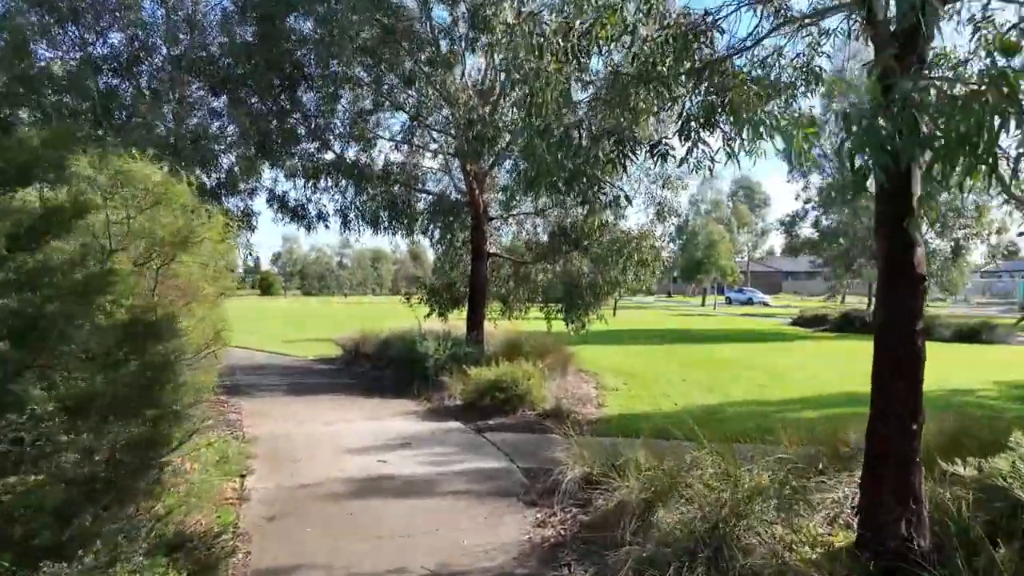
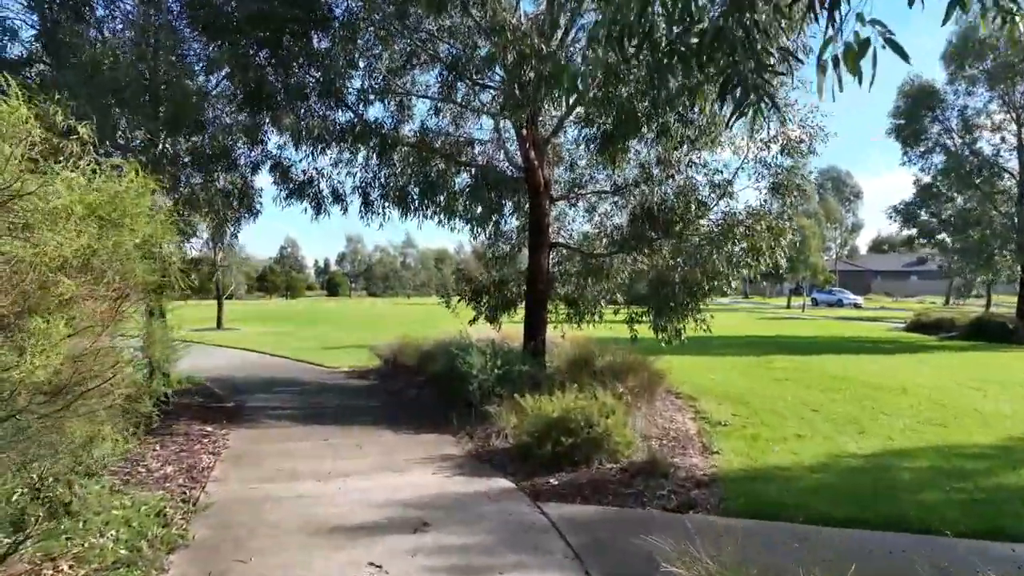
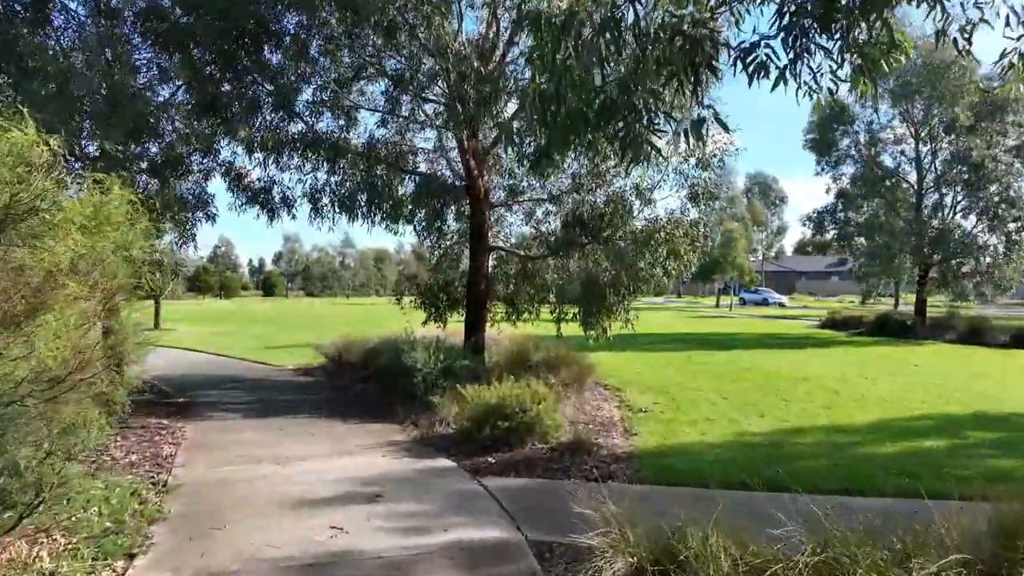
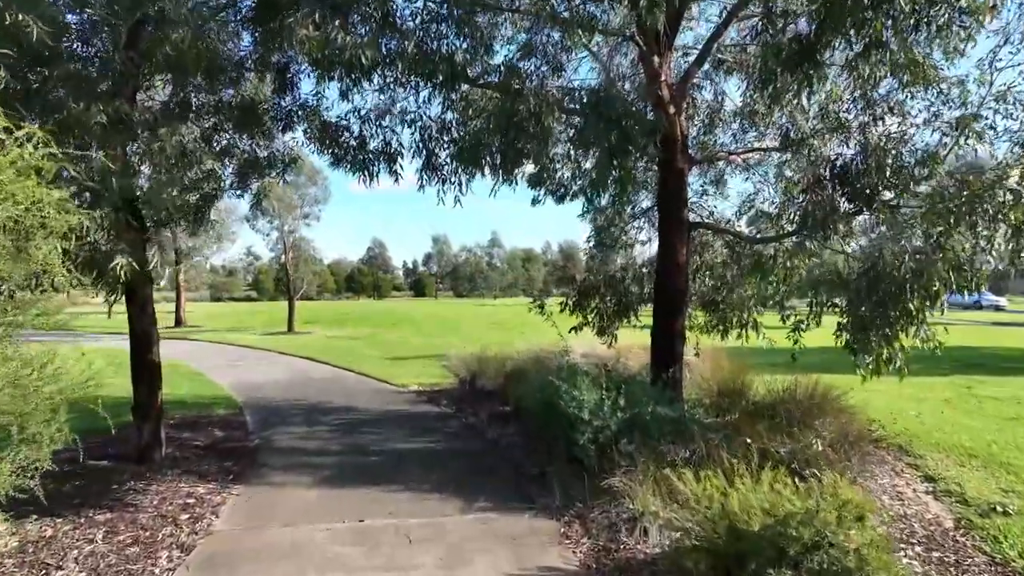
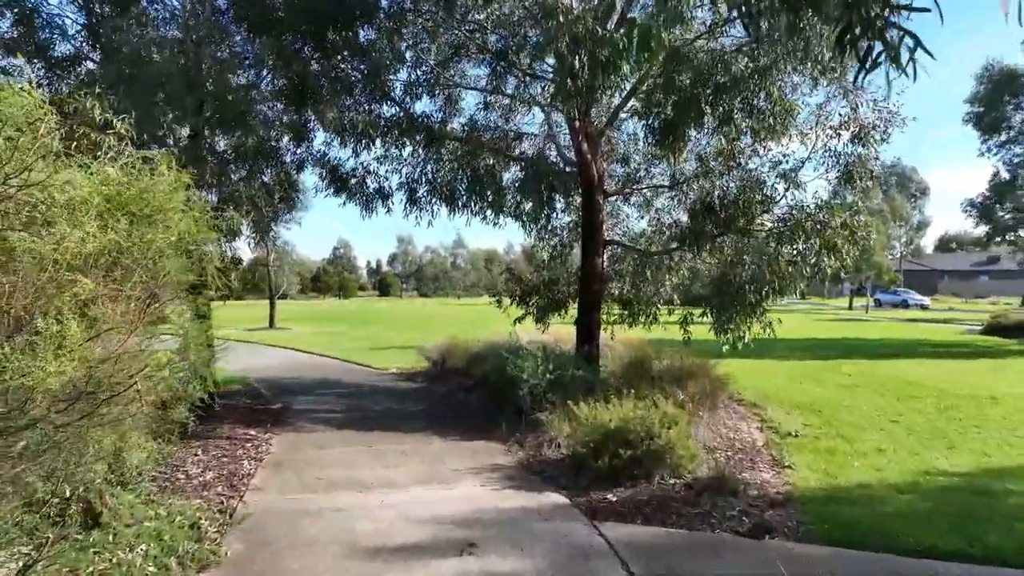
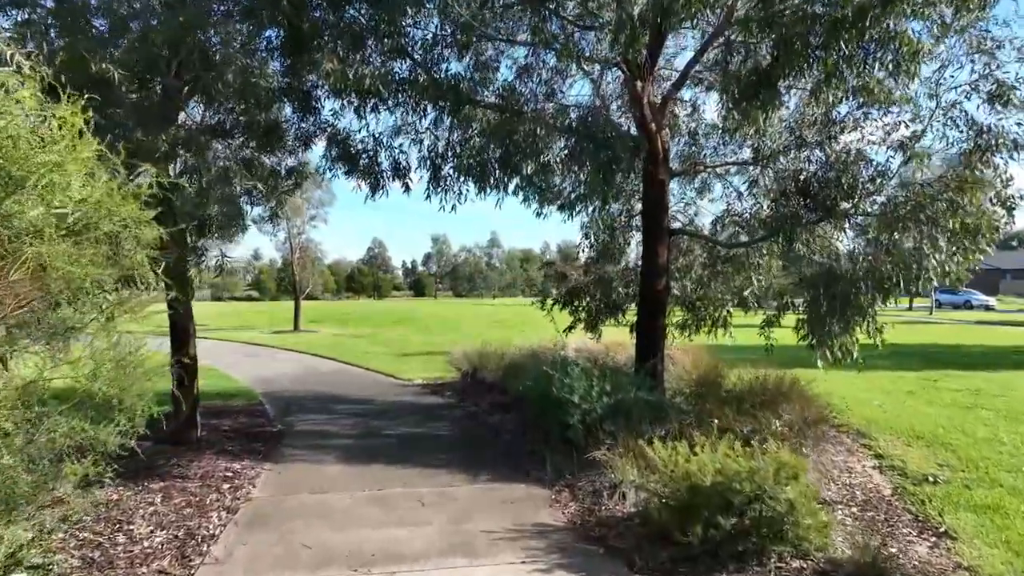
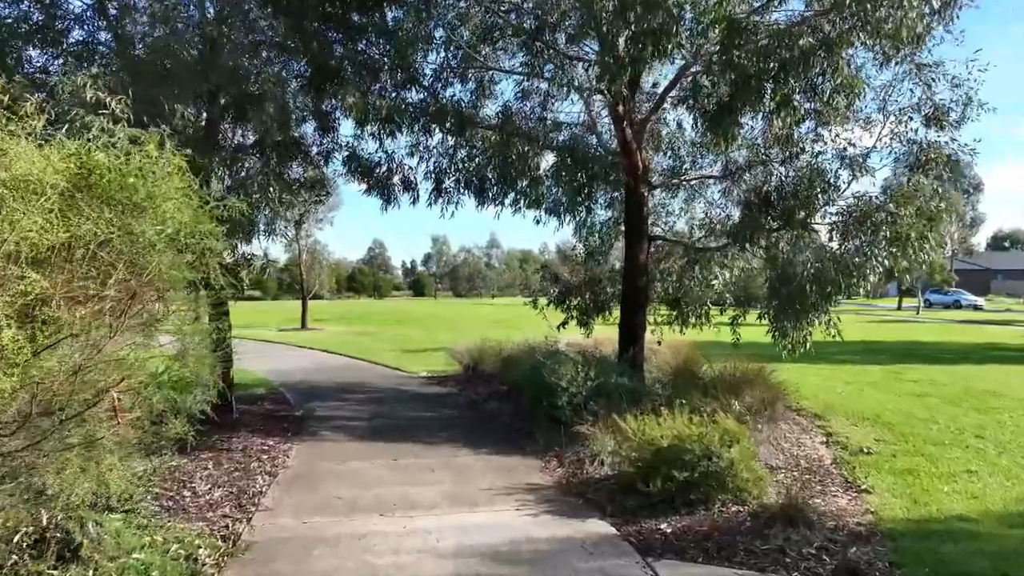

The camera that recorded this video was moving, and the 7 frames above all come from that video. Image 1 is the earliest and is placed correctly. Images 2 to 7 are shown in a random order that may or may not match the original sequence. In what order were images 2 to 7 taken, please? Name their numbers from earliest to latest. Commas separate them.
3, 2, 5, 7, 6, 4
